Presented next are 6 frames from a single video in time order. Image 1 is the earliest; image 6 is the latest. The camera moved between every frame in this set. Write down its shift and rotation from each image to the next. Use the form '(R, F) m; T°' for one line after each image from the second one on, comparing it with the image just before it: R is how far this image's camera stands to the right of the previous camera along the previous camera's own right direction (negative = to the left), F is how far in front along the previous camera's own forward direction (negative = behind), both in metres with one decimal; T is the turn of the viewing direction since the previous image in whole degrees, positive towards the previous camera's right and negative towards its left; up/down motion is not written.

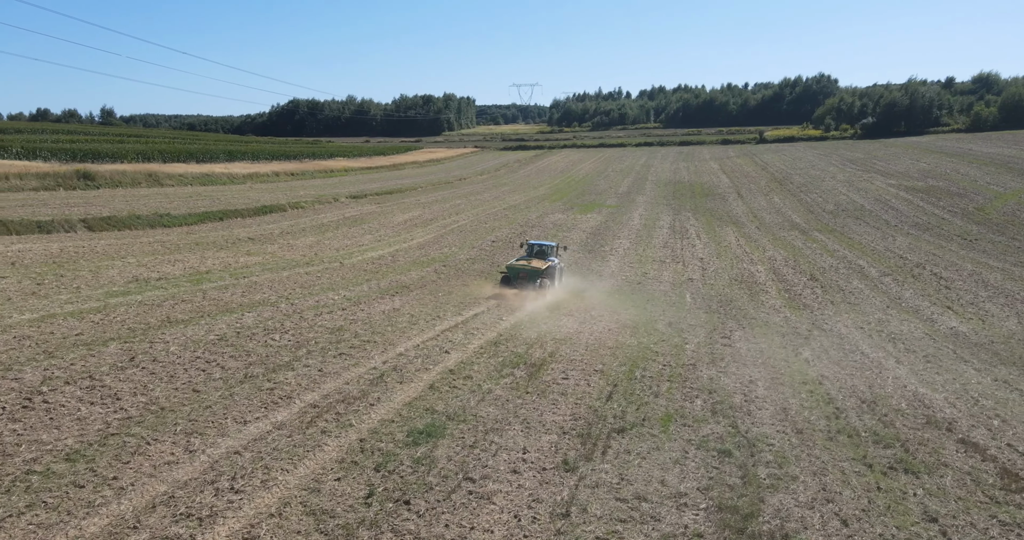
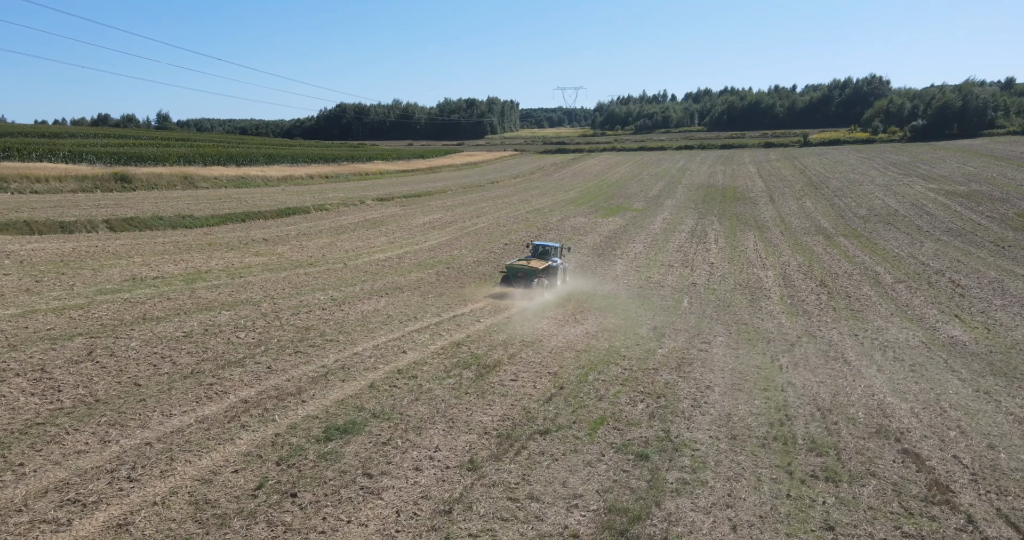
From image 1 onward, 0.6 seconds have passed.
(+1.2, -0.1) m; -4°
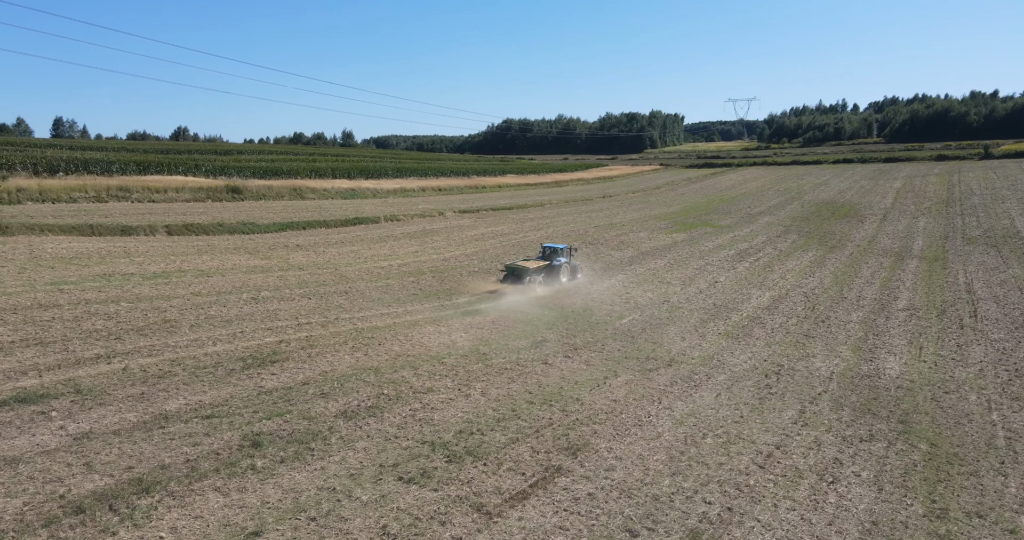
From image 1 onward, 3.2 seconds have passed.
(+5.6, +0.1) m; -13°
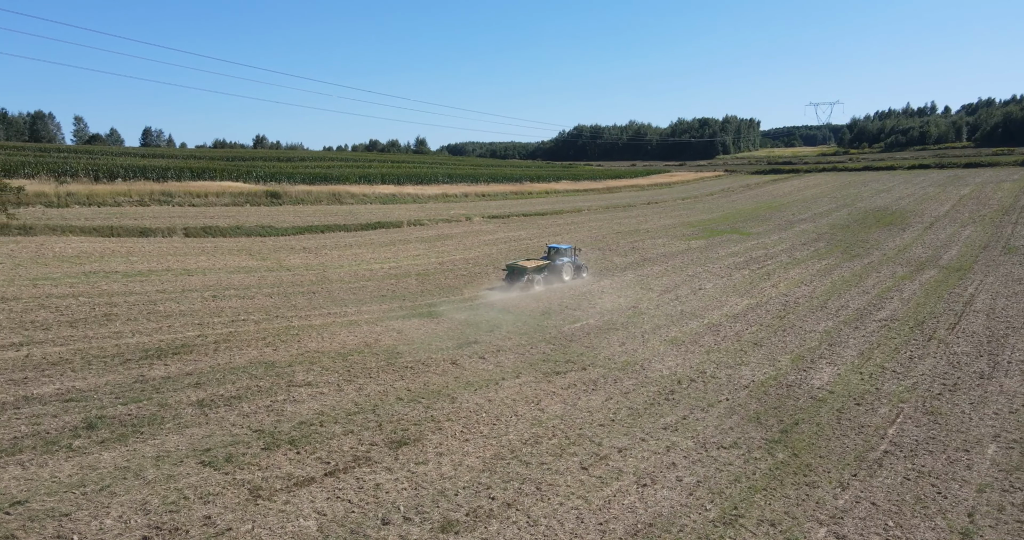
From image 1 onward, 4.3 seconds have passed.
(+3.0, -0.1) m; -6°
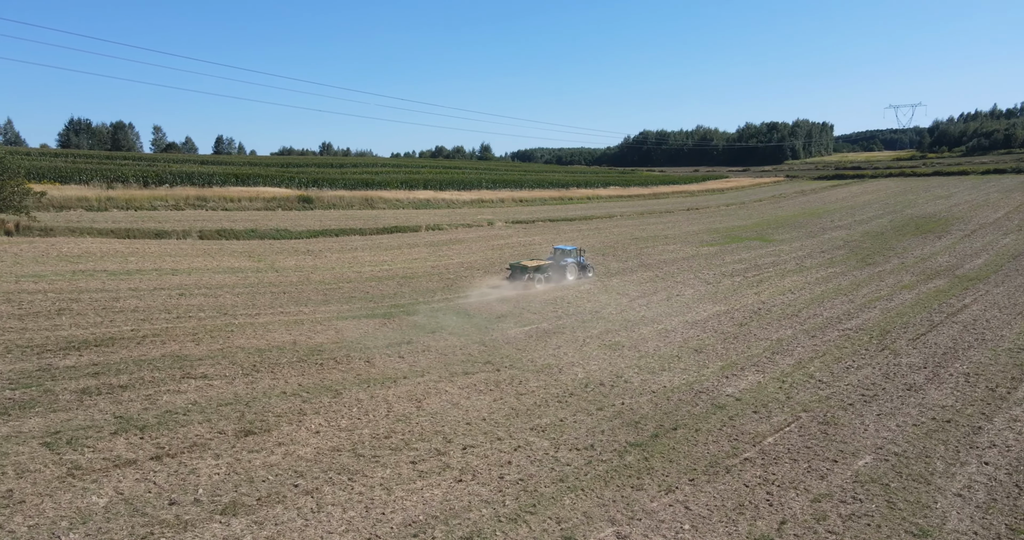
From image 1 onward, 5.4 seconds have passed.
(+2.9, -0.2) m; -5°
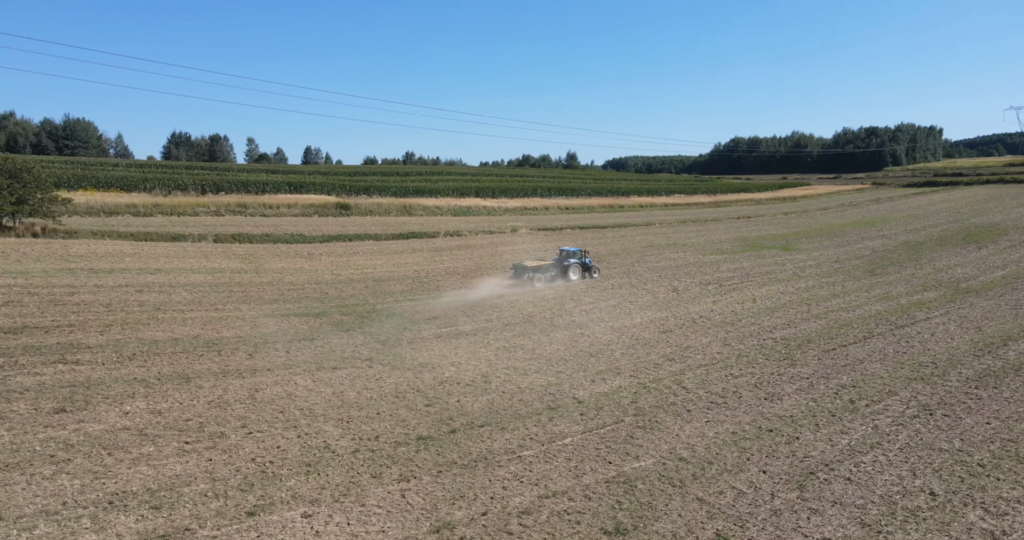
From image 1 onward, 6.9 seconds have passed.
(+4.4, -0.2) m; -8°
